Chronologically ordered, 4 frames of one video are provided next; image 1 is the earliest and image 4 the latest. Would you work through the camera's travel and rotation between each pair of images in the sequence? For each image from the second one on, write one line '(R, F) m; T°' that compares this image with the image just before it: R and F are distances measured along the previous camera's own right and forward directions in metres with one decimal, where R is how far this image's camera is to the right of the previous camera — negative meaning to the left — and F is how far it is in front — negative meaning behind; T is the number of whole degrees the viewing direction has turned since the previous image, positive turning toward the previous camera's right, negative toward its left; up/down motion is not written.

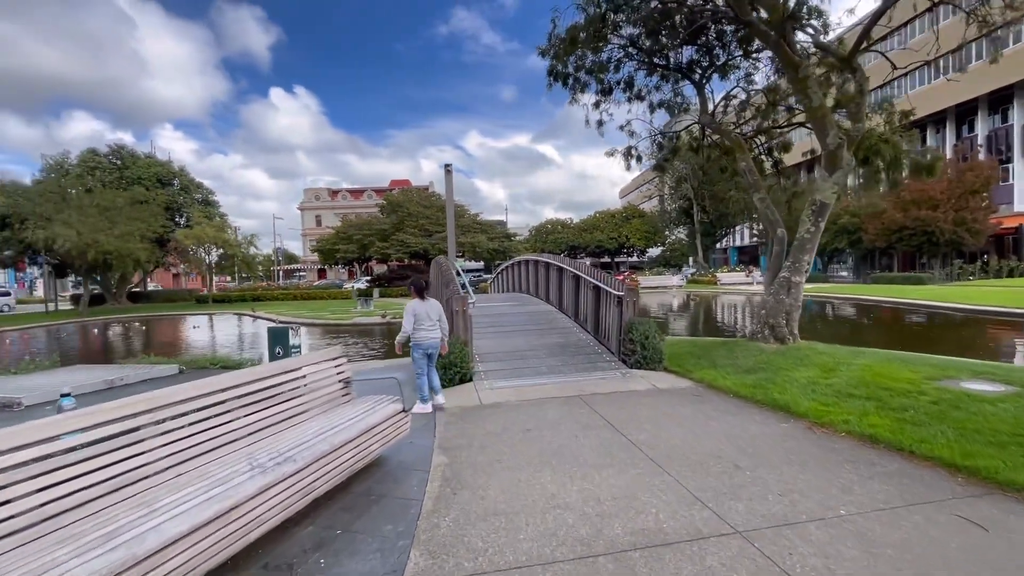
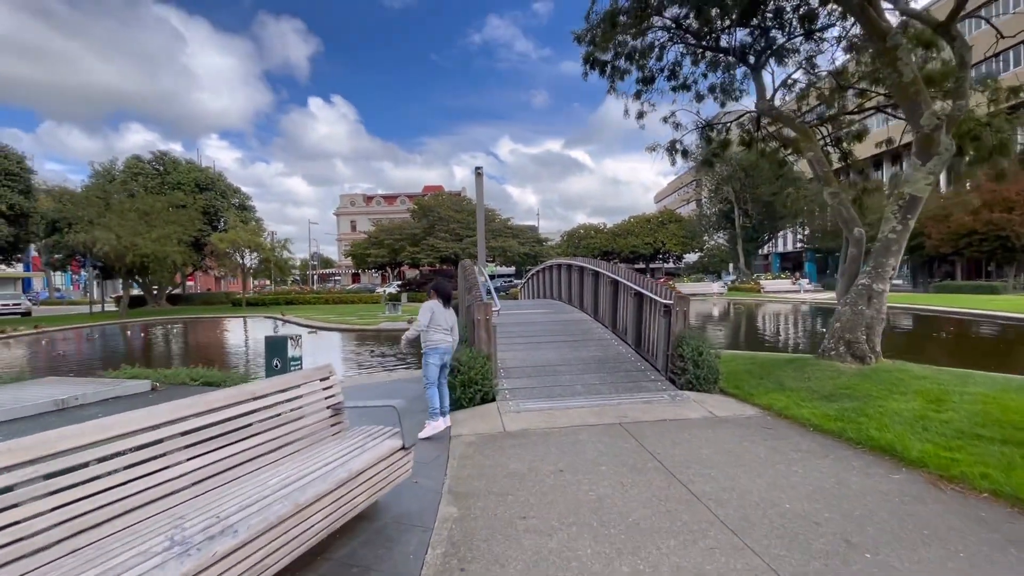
(0.0, +1.0) m; -4°
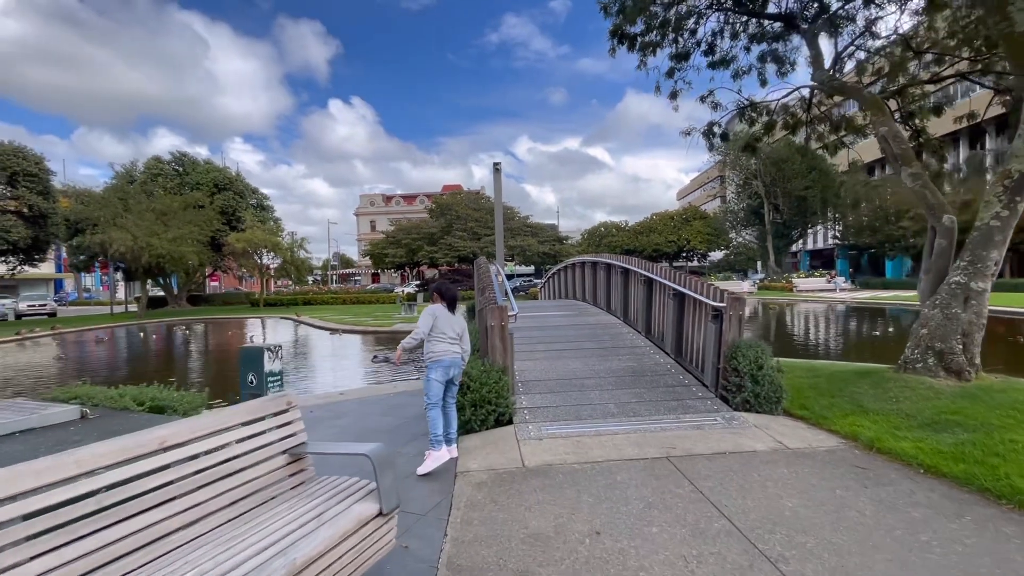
(0.0, +1.1) m; -2°
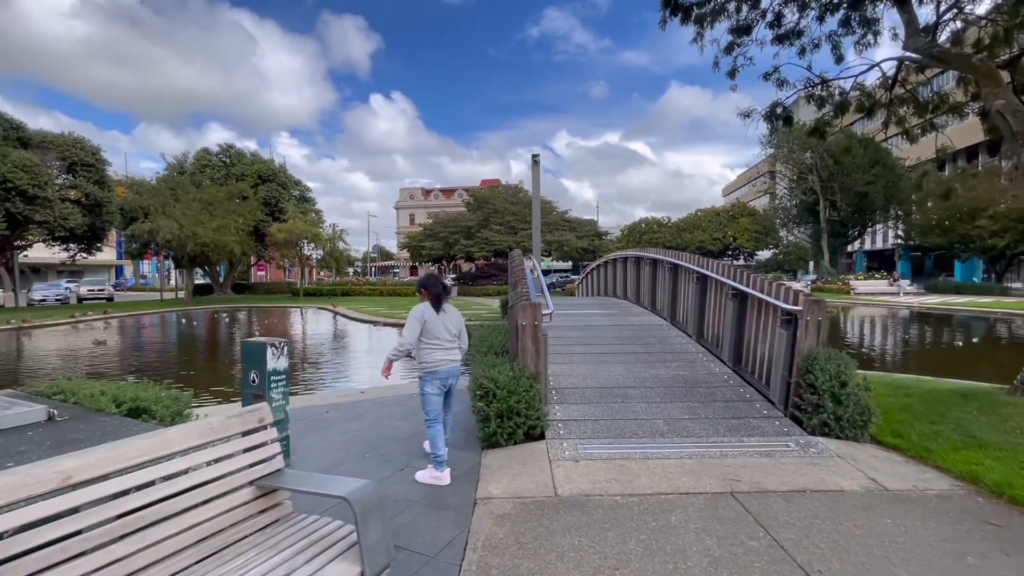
(0.0, +0.7) m; -4°
